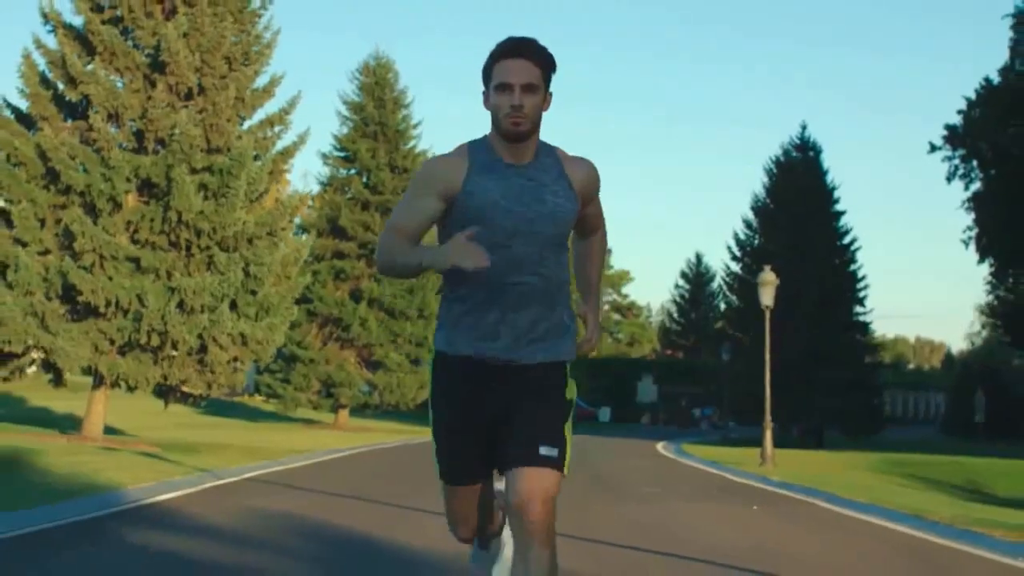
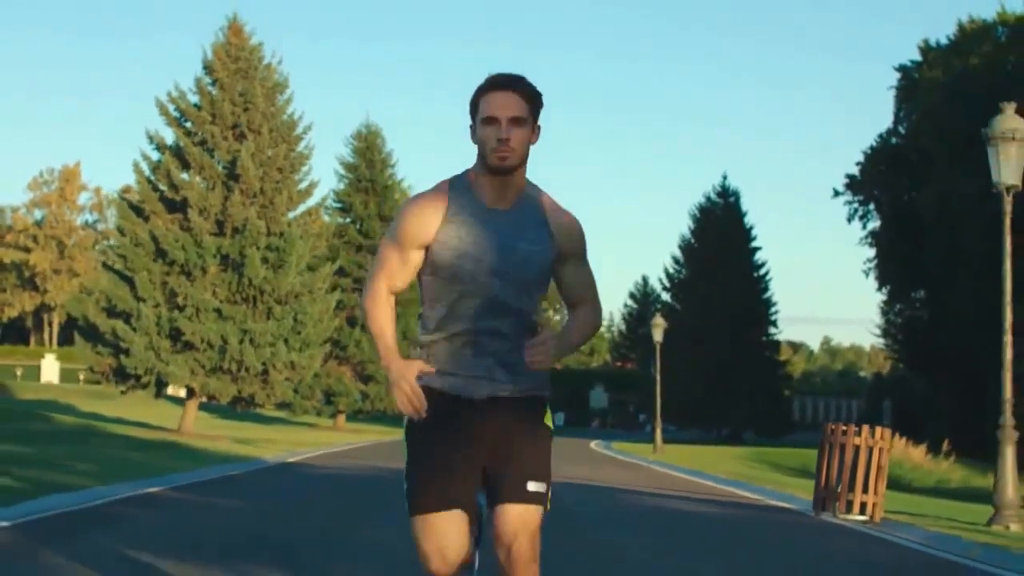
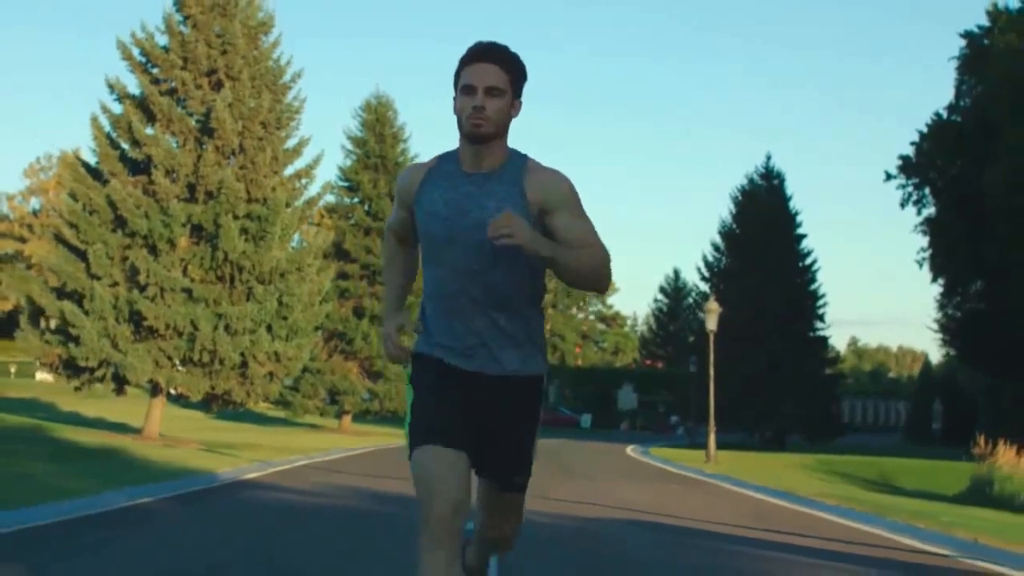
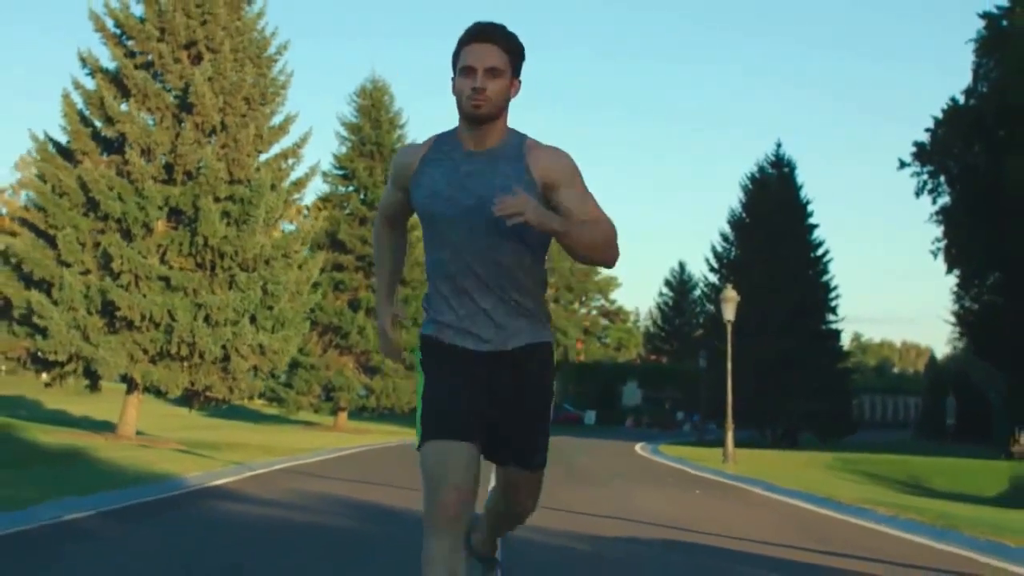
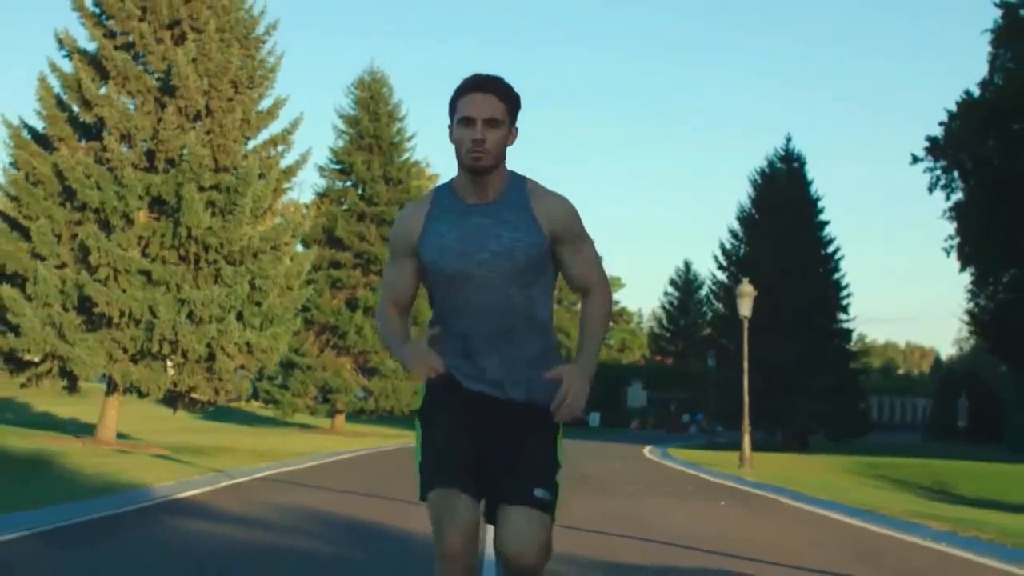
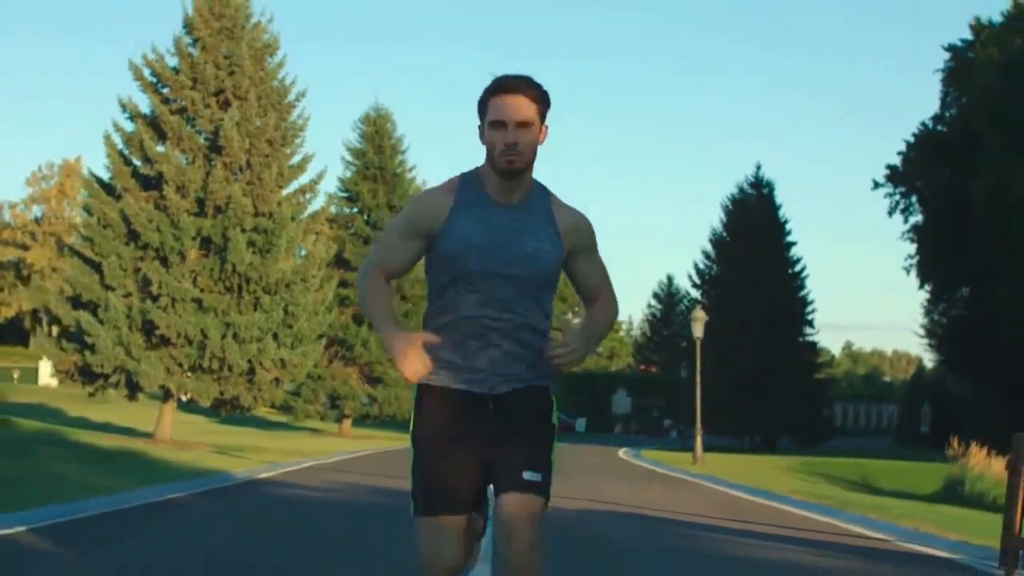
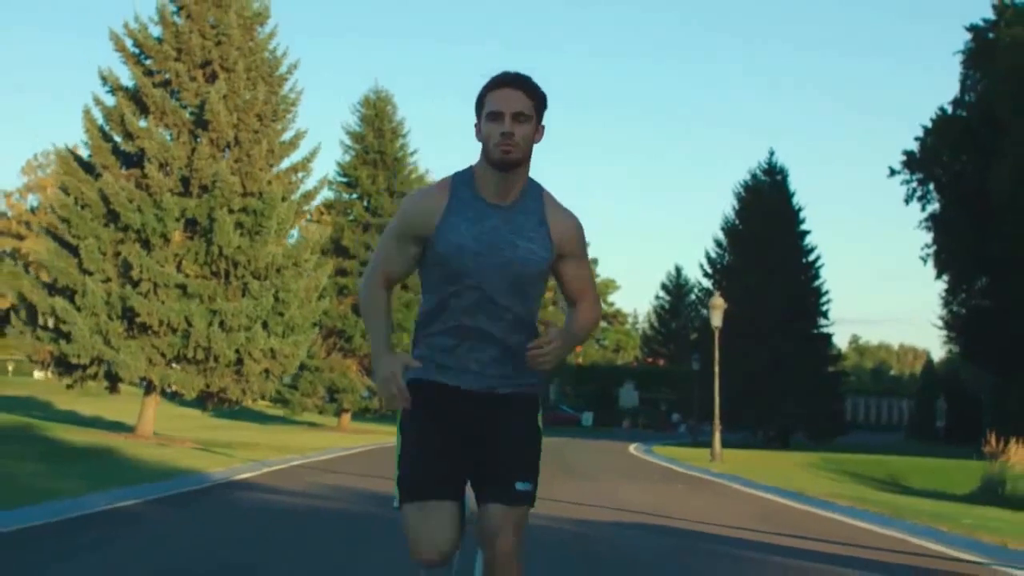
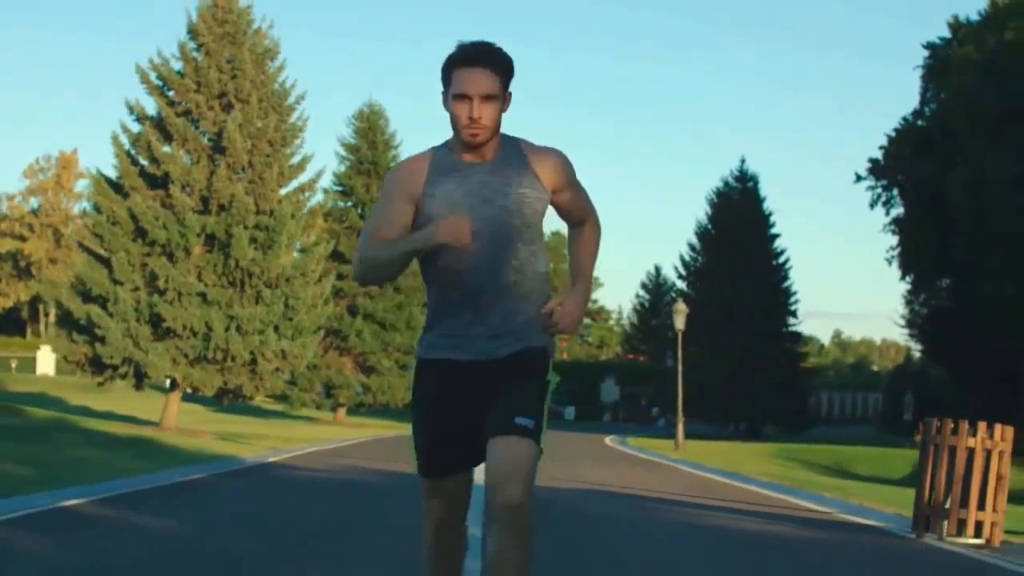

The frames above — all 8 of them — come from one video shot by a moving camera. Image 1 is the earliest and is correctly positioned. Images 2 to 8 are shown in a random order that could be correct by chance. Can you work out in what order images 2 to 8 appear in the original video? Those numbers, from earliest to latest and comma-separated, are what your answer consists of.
5, 4, 7, 3, 6, 8, 2
